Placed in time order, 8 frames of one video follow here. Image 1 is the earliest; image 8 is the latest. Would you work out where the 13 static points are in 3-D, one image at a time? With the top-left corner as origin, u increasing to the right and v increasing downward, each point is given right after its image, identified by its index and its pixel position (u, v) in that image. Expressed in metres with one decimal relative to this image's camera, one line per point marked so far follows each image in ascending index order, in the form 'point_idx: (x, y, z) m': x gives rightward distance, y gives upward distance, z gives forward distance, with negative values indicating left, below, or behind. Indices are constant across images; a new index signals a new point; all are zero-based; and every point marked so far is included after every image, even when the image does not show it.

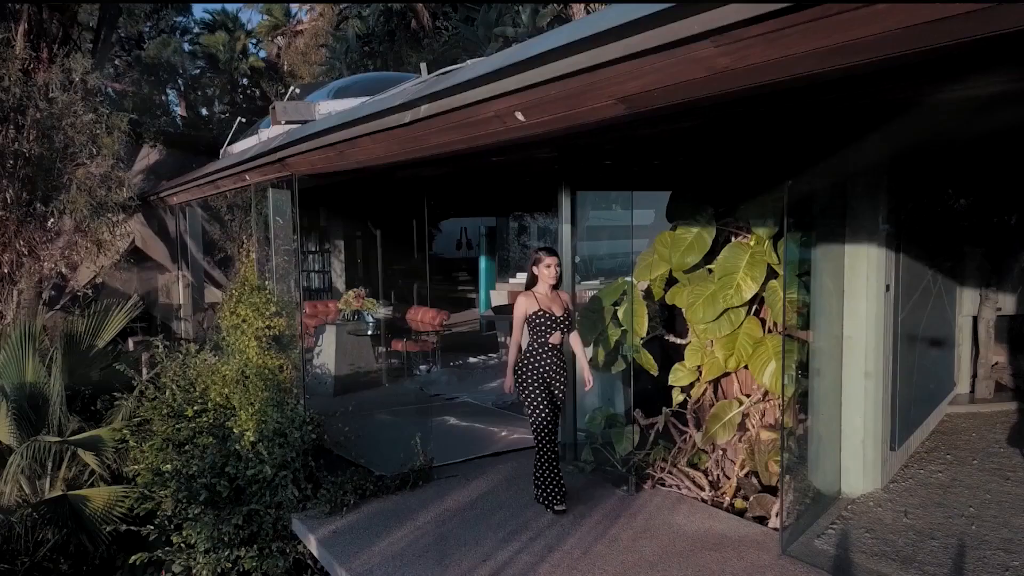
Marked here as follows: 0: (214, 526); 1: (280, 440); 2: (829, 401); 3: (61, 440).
0: (-1.7, -1.4, +4.6) m
1: (-1.3, -0.9, +4.8) m
2: (+1.6, -0.6, +4.2) m
3: (-3.5, -1.2, +6.3) m
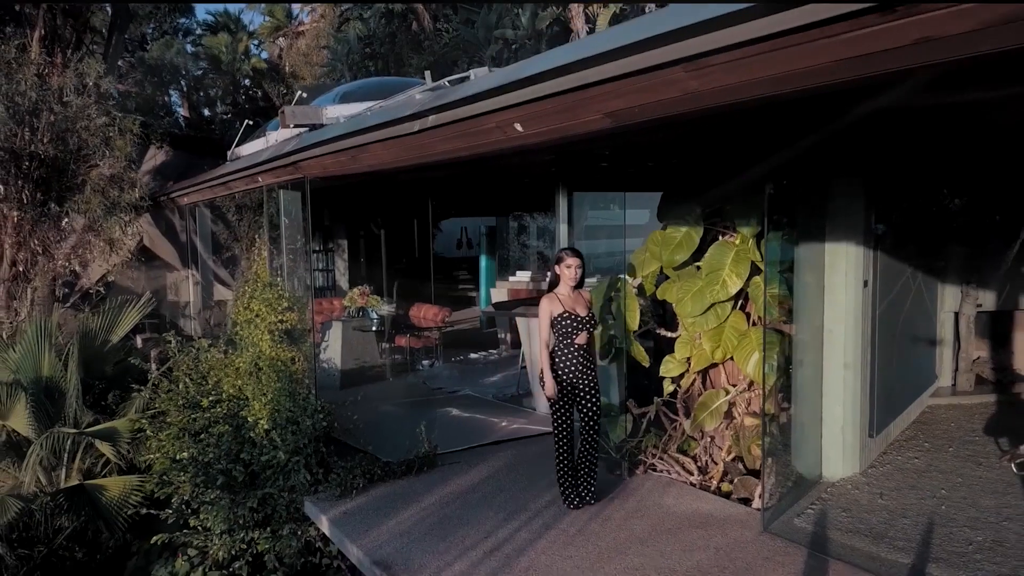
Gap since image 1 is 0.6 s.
0: (-1.7, -1.3, +4.9) m
1: (-1.3, -0.9, +5.1) m
2: (+1.6, -0.6, +4.5) m
3: (-3.5, -1.2, +6.6) m
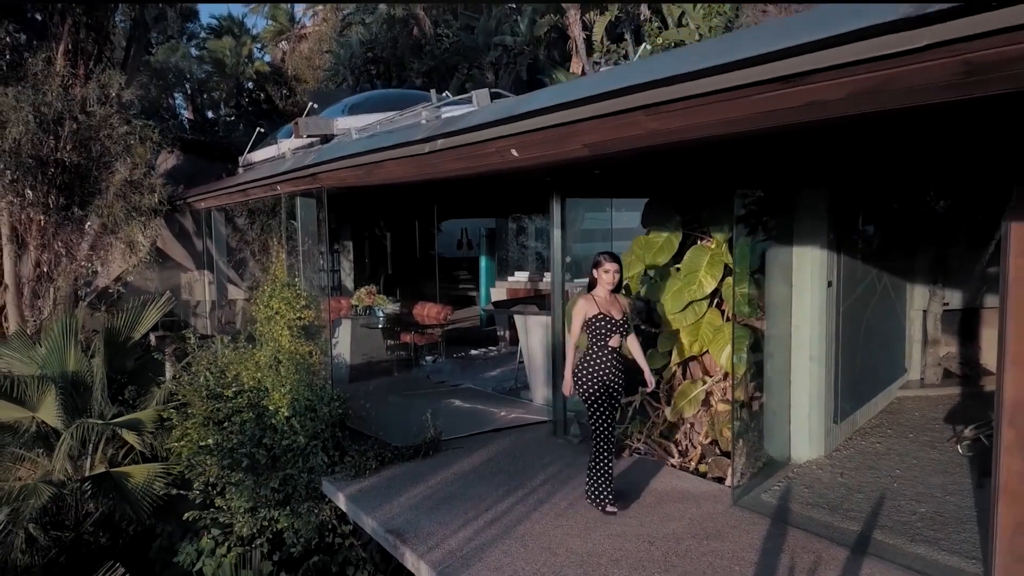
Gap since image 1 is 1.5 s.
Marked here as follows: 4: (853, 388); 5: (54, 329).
0: (-1.7, -1.3, +5.4) m
1: (-1.3, -0.9, +5.6) m
2: (+1.6, -0.6, +4.9) m
3: (-3.5, -1.1, +7.0) m
4: (+2.3, -0.7, +5.6) m
5: (-4.5, -0.4, +8.1) m
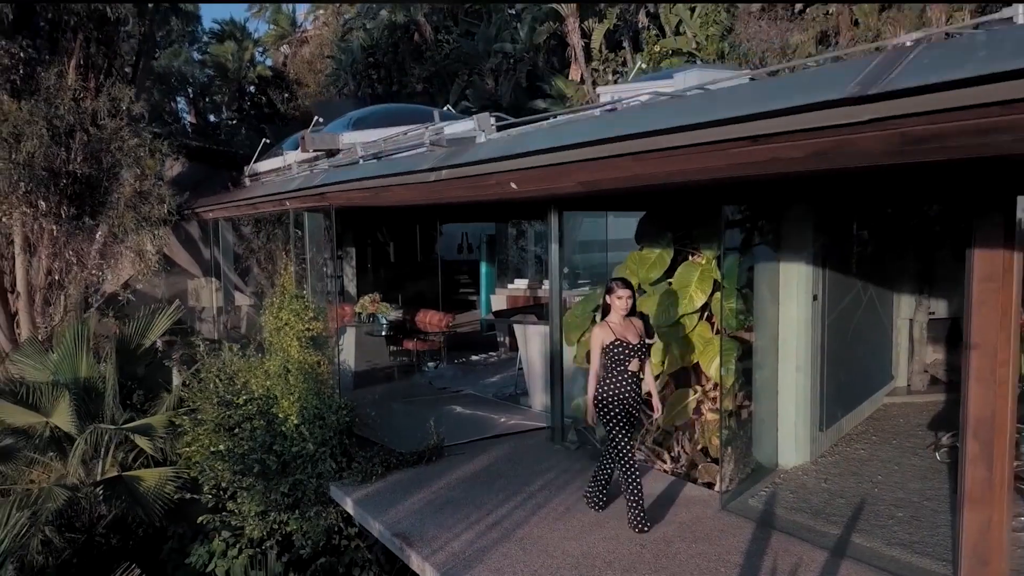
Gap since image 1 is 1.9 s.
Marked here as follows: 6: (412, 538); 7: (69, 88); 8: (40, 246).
0: (-1.7, -1.4, +5.6) m
1: (-1.4, -0.9, +5.8) m
2: (+1.6, -0.6, +5.2) m
3: (-3.5, -1.2, +7.3) m
4: (+2.3, -0.8, +5.8) m
5: (-4.5, -0.5, +8.3) m
6: (-0.5, -1.3, +4.4) m
7: (-4.7, +2.1, +8.8) m
8: (-5.4, +0.5, +9.4) m
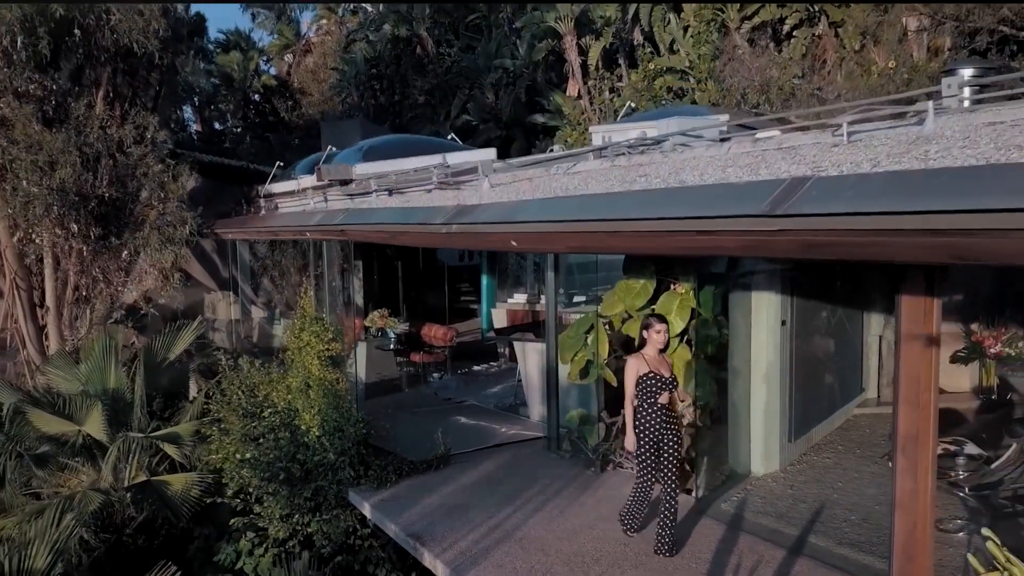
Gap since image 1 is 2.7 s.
0: (-1.7, -1.6, +6.3) m
1: (-1.4, -1.1, +6.4) m
2: (+1.6, -0.8, +5.8) m
3: (-3.5, -1.4, +7.9) m
4: (+2.3, -0.9, +6.5) m
5: (-4.5, -0.7, +8.9) m
6: (-0.5, -1.5, +5.0) m
7: (-4.8, +1.9, +9.4) m
8: (-5.4, +0.3, +10.0) m
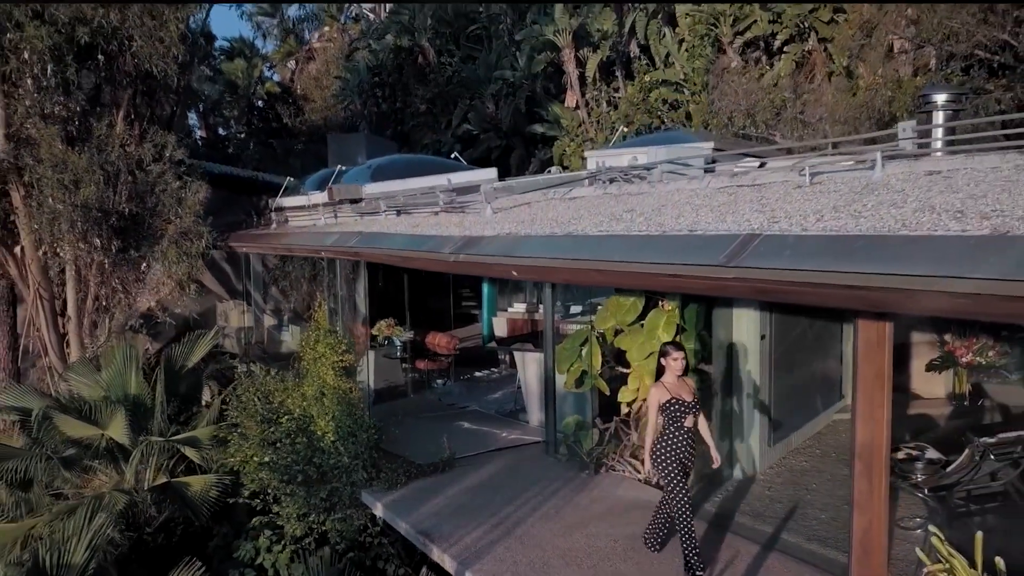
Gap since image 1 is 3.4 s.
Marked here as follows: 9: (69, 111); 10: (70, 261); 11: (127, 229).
0: (-1.7, -1.7, +6.7) m
1: (-1.3, -1.3, +6.9) m
2: (+1.6, -1.0, +6.3) m
3: (-3.5, -1.6, +8.4) m
4: (+2.3, -1.1, +7.0) m
5: (-4.5, -0.8, +9.4) m
6: (-0.5, -1.7, +5.5) m
7: (-4.7, +1.8, +9.9) m
8: (-5.4, +0.2, +10.5) m
9: (-5.1, +2.0, +9.5) m
10: (-5.4, +0.3, +10.1) m
11: (-4.8, +0.7, +10.3) m
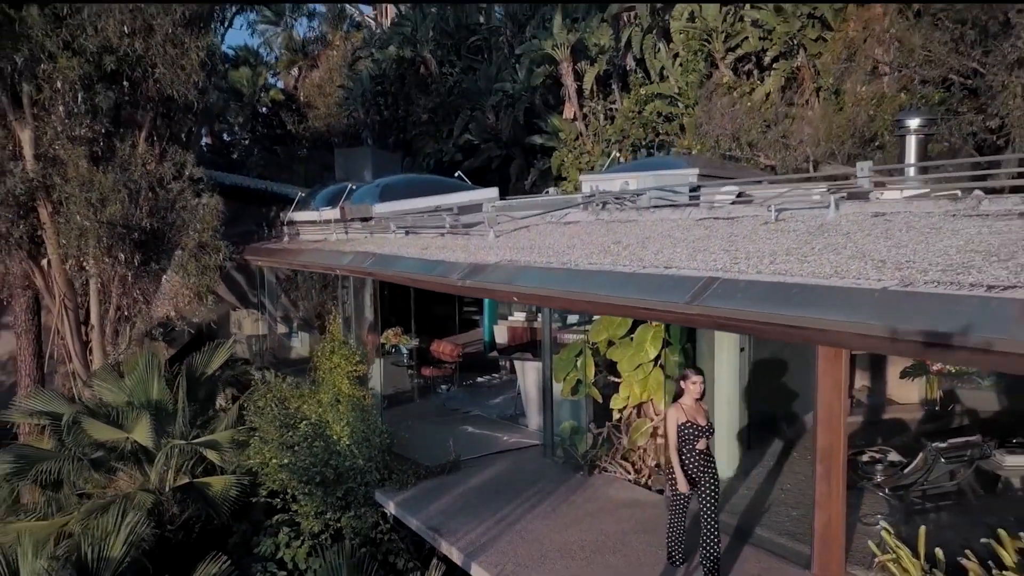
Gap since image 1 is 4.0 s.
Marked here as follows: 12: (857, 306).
0: (-1.7, -1.9, +7.3) m
1: (-1.3, -1.4, +7.5) m
2: (+1.6, -1.1, +6.9) m
3: (-3.5, -1.7, +9.0) m
4: (+2.3, -1.2, +7.6) m
5: (-4.5, -0.9, +10.0) m
6: (-0.5, -1.8, +6.1) m
7: (-4.7, +1.7, +10.5) m
8: (-5.4, 0.0, +11.0) m
9: (-5.1, +1.9, +10.1) m
10: (-5.4, +0.2, +10.7) m
11: (-4.8, +0.6, +10.9) m
12: (+1.2, -0.1, +3.0) m
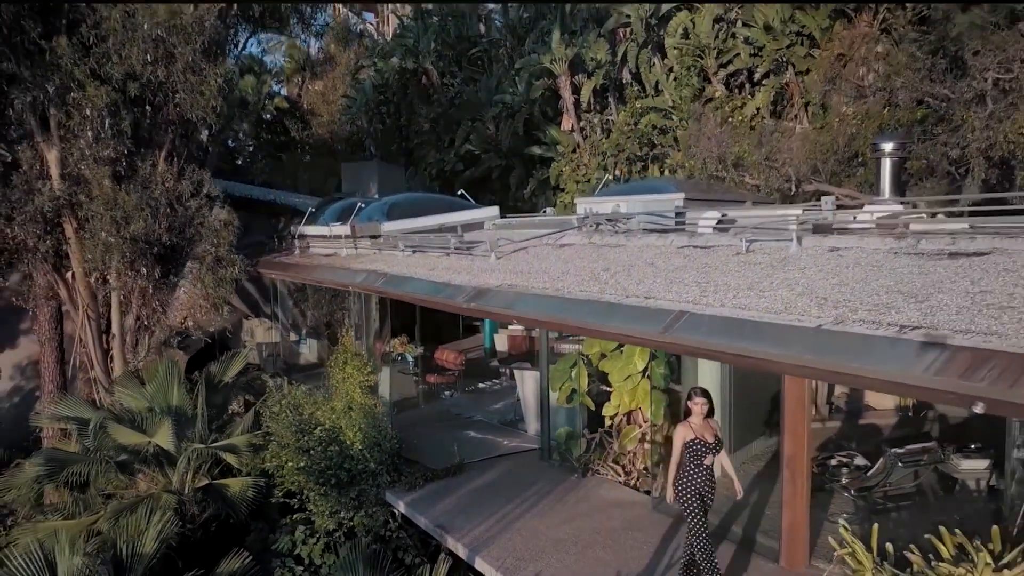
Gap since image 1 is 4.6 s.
0: (-1.7, -2.0, +7.9) m
1: (-1.3, -1.6, +8.1) m
2: (+1.6, -1.3, +7.5) m
3: (-3.5, -1.9, +9.6) m
4: (+2.3, -1.4, +8.2) m
5: (-4.5, -1.1, +10.6) m
6: (-0.5, -2.0, +6.7) m
7: (-4.8, +1.5, +11.1) m
8: (-5.4, -0.1, +11.7) m
9: (-5.1, +1.7, +10.7) m
10: (-5.4, 0.0, +11.3) m
11: (-4.8, +0.4, +11.5) m
12: (+1.2, -0.2, +3.6) m
